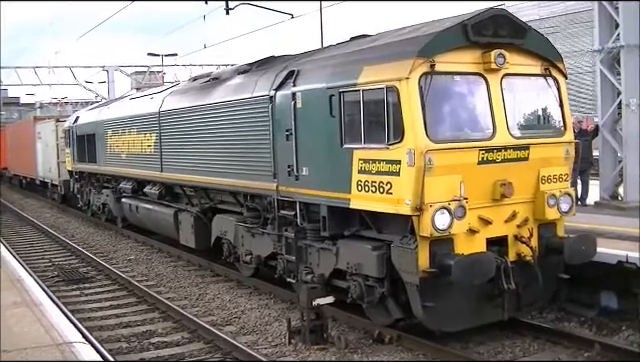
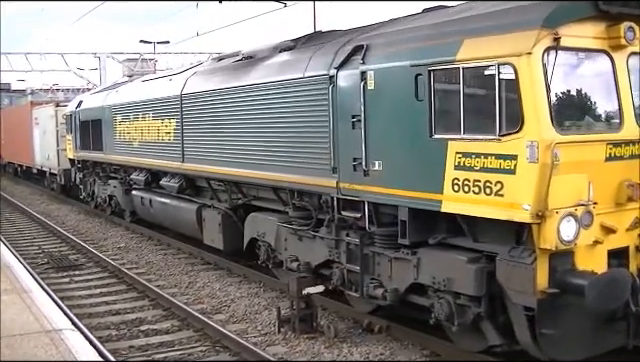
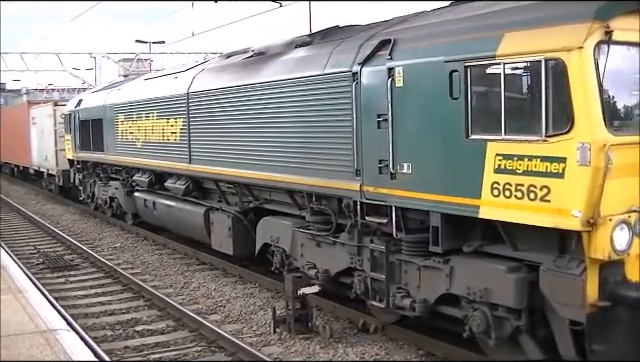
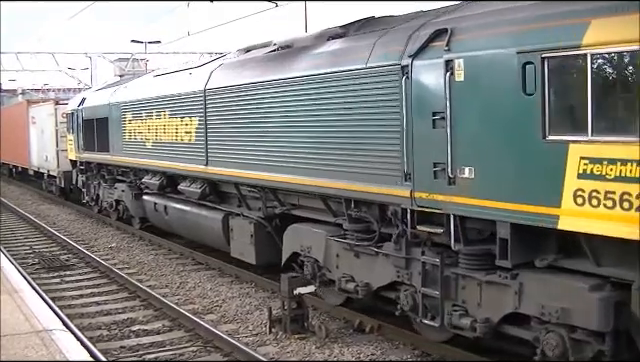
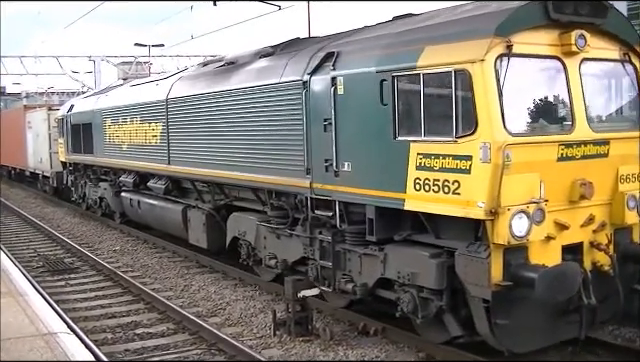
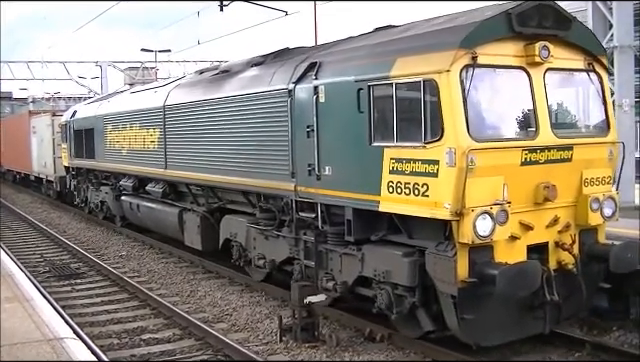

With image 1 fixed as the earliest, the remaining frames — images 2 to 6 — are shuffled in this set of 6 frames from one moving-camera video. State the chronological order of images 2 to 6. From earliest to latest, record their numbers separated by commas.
6, 5, 2, 3, 4
